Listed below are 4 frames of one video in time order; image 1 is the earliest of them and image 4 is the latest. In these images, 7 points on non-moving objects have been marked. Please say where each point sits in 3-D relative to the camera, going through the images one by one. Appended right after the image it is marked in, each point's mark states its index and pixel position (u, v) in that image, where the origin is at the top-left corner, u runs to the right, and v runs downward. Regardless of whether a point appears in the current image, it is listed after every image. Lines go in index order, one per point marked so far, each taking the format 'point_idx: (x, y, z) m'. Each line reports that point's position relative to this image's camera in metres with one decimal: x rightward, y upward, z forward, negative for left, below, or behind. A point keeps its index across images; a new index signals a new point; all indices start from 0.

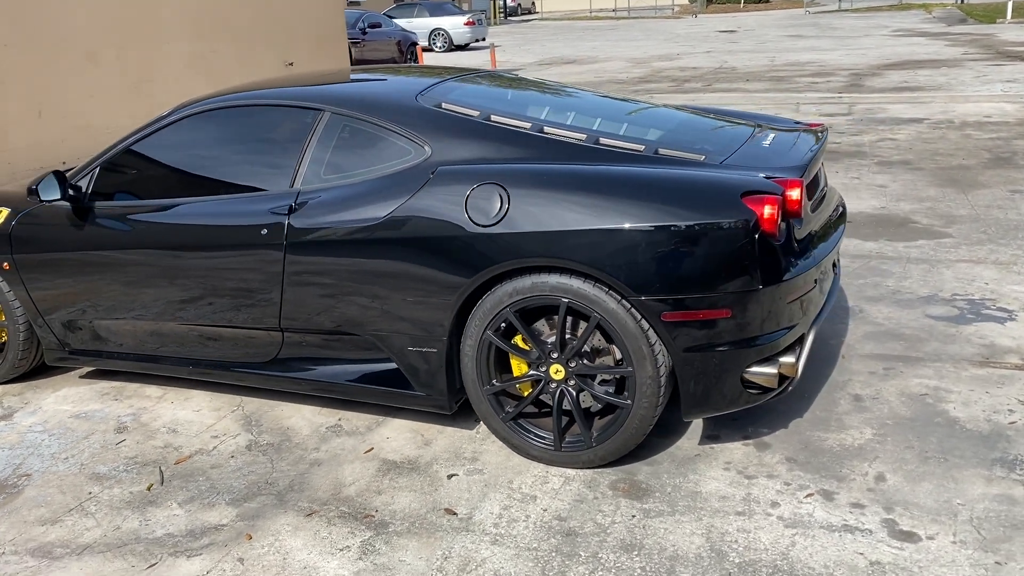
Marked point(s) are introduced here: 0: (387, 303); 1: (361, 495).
0: (-0.5, -0.1, +3.4) m
1: (-0.5, -0.7, +3.1) m
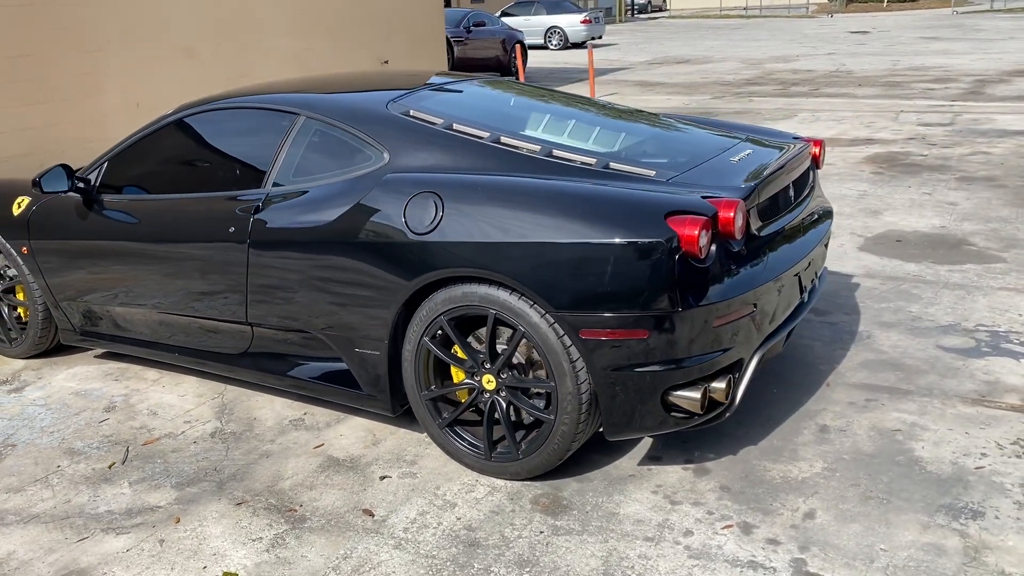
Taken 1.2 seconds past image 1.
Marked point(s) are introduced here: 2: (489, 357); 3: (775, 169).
0: (-0.7, -0.1, +3.5) m
1: (-0.8, -0.7, +3.2) m
2: (-0.1, -0.2, +3.1) m
3: (+1.0, +0.4, +3.4) m
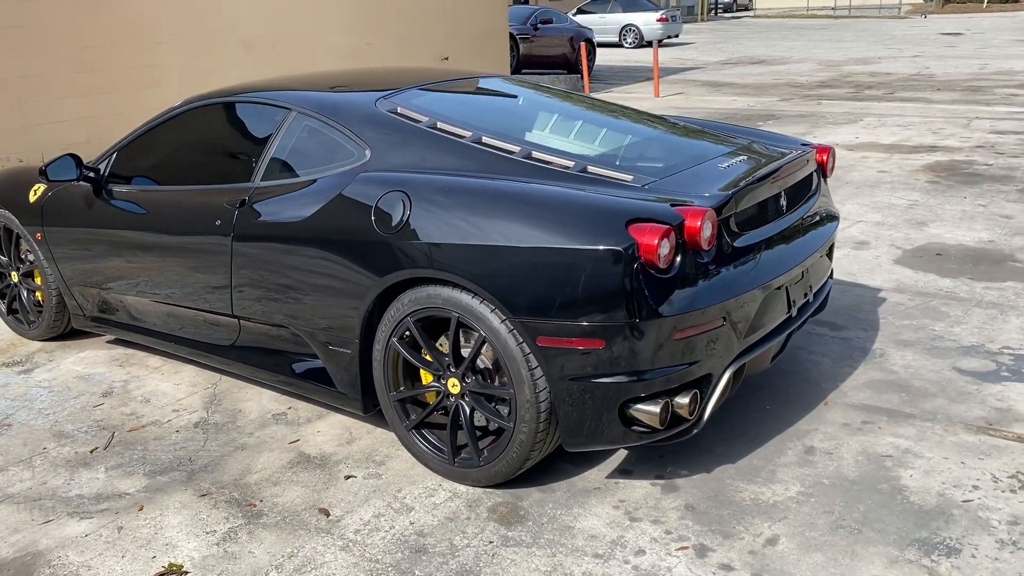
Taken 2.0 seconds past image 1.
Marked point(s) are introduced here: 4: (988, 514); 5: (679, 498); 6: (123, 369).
0: (-0.8, 0.0, +3.5) m
1: (-0.9, -0.7, +3.2) m
2: (-0.2, -0.3, +3.1) m
3: (+0.9, +0.4, +3.2) m
4: (+1.5, -0.7, +2.9) m
5: (+0.6, -0.7, +3.0) m
6: (-1.9, -0.4, +4.3) m
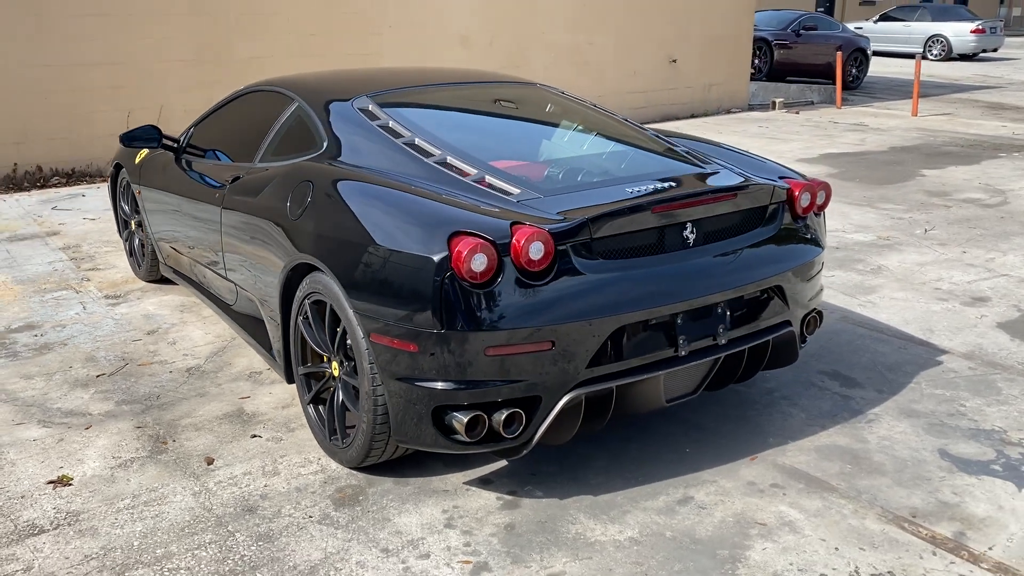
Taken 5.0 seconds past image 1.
0: (-1.0, +0.1, +3.8) m
1: (-1.3, -0.6, +3.7) m
2: (-0.7, -0.2, +3.3) m
3: (+0.5, +0.3, +3.1) m
4: (+0.8, -0.9, +2.6) m
5: (0.0, -0.8, +3.0) m
6: (-1.9, -0.1, +5.0) m
